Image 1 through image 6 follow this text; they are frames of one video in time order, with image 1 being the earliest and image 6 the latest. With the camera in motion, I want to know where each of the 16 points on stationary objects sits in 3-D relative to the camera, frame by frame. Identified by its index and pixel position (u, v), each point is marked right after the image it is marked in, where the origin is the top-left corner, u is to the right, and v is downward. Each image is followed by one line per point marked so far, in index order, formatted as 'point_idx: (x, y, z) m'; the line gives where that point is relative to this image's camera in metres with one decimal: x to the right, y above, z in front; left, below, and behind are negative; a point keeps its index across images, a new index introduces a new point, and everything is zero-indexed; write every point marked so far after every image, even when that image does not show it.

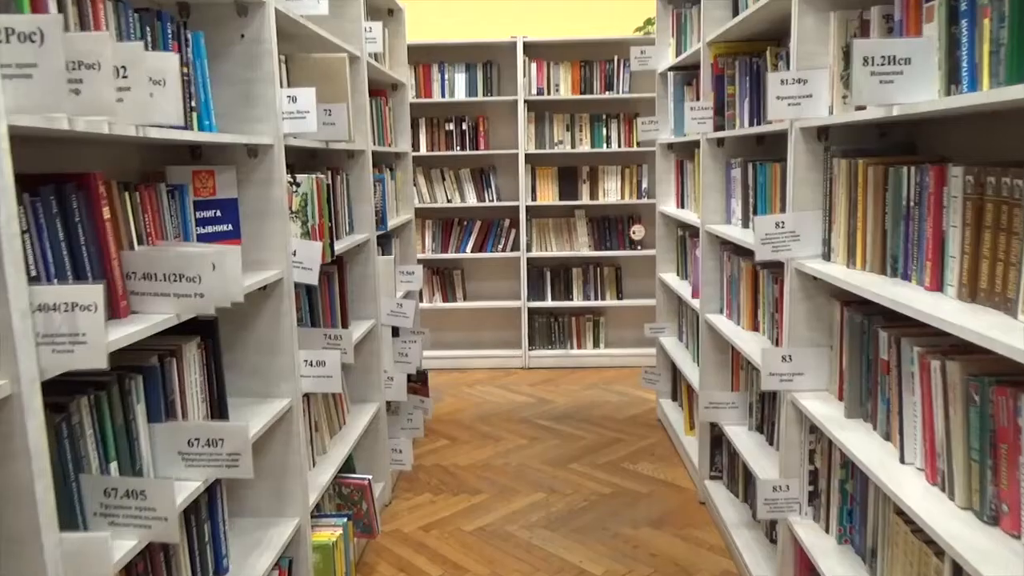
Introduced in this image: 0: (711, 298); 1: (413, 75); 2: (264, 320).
0: (+0.8, 0.0, +3.0) m
1: (-0.6, +1.4, +5.1) m
2: (-0.7, -0.1, +2.1) m
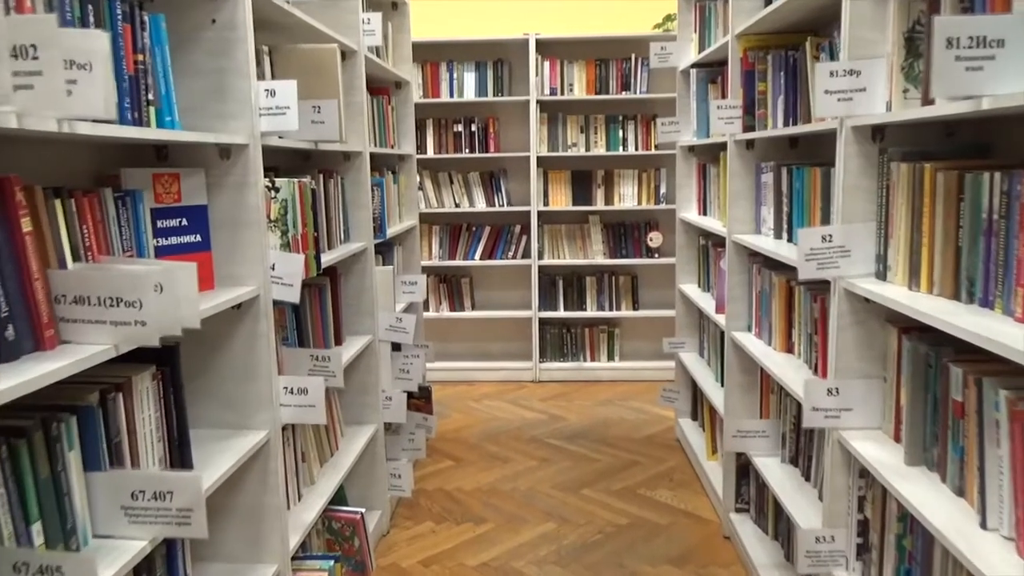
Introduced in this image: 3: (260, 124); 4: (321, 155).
0: (+0.8, -0.1, +2.8) m
1: (-0.6, +1.3, +4.9) m
2: (-0.6, -0.1, +1.8) m
3: (-0.6, +0.4, +1.8) m
4: (-0.7, +0.5, +2.8) m
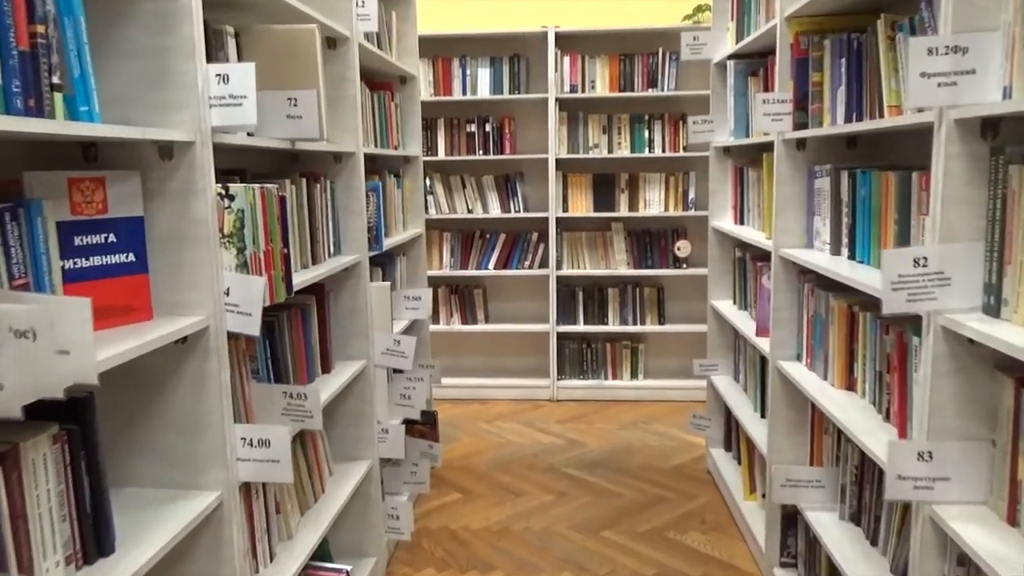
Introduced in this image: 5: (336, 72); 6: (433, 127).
0: (+0.8, -0.2, +2.4) m
1: (-0.5, +1.3, +4.5) m
2: (-0.6, -0.2, +1.5) m
3: (-0.6, +0.3, +1.5) m
4: (-0.6, +0.4, +2.5) m
5: (-0.5, +0.7, +2.4) m
6: (-0.5, +0.9, +4.6) m
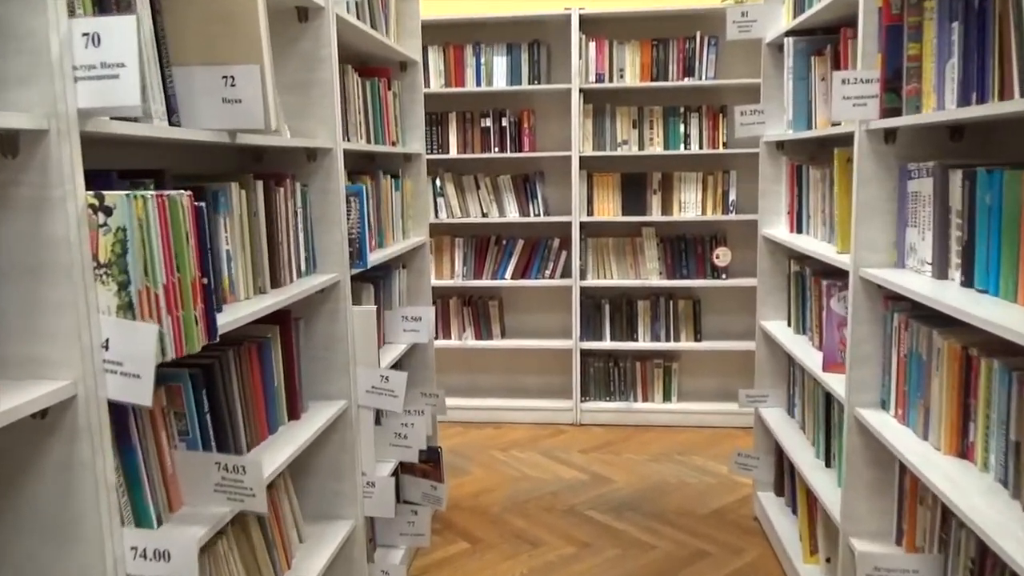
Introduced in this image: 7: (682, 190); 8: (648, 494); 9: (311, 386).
0: (+0.9, -0.2, +1.9) m
1: (-0.4, +1.2, +4.1) m
2: (-0.6, -0.3, +1.1) m
3: (-0.6, +0.3, +1.0) m
4: (-0.6, +0.4, +2.0) m
5: (-0.5, +0.6, +2.0) m
6: (-0.4, +0.9, +4.1) m
7: (+0.9, +0.5, +4.0) m
8: (+0.6, -0.9, +3.3) m
9: (-0.5, -0.3, +2.1) m
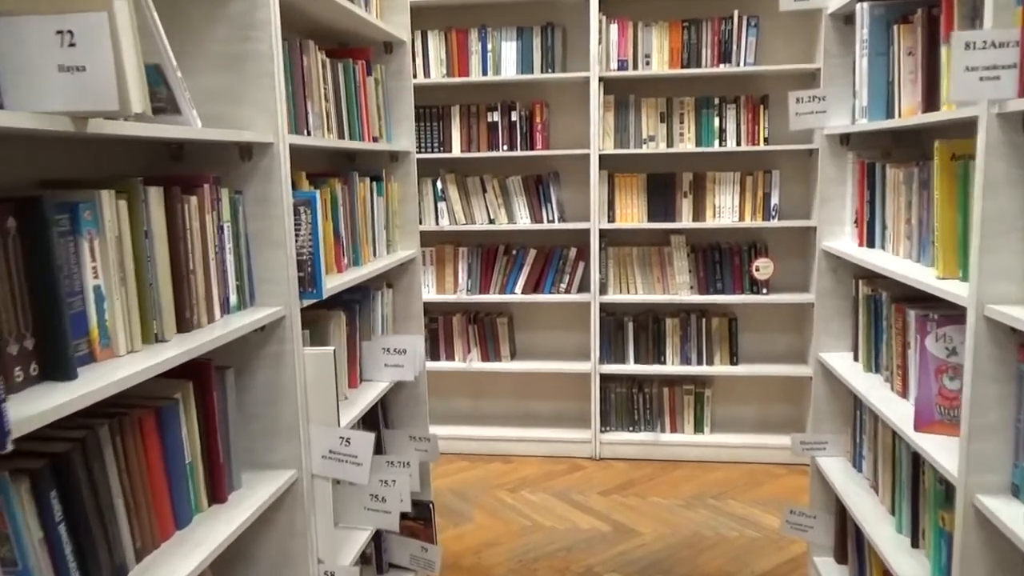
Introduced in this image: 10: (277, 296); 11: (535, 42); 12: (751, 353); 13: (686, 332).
0: (+0.9, -0.3, +1.4) m
1: (-0.3, +1.1, +3.6) m
2: (-0.7, -0.3, +0.6) m
3: (-0.6, +0.2, +0.5) m
4: (-0.6, +0.3, +1.6) m
5: (-0.5, +0.5, +1.5) m
6: (-0.3, +0.8, +3.6) m
7: (+0.9, +0.4, +3.5) m
8: (+0.6, -1.0, +2.8) m
9: (-0.5, -0.3, +1.6) m
10: (-0.5, 0.0, +1.6) m
11: (+0.1, +1.1, +3.6) m
12: (+1.2, -0.3, +3.8) m
13: (+0.8, -0.2, +3.6) m
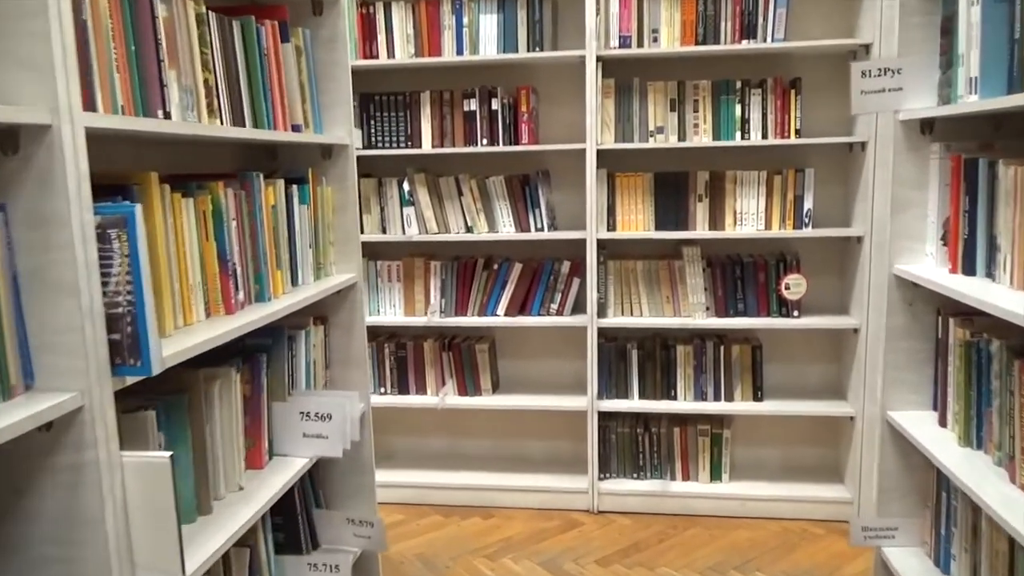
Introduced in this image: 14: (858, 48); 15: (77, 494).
0: (+0.8, -0.4, +0.8) m
1: (-0.4, +1.0, +3.0) m
2: (-0.7, -0.4, 0.0) m
3: (-0.7, +0.1, -0.1) m
4: (-0.7, +0.2, +0.9) m
5: (-0.6, +0.4, +0.9) m
6: (-0.4, +0.7, +3.0) m
7: (+0.9, +0.3, +2.9) m
8: (+0.5, -1.0, +2.2) m
9: (-0.6, -0.4, +1.0) m
10: (-0.6, -0.1, +1.0) m
11: (0.0, +1.0, +3.0) m
12: (+1.1, -0.4, +3.2) m
13: (+0.7, -0.3, +3.0) m
14: (+1.2, +0.9, +2.8) m
15: (-0.6, -0.3, +1.0) m
